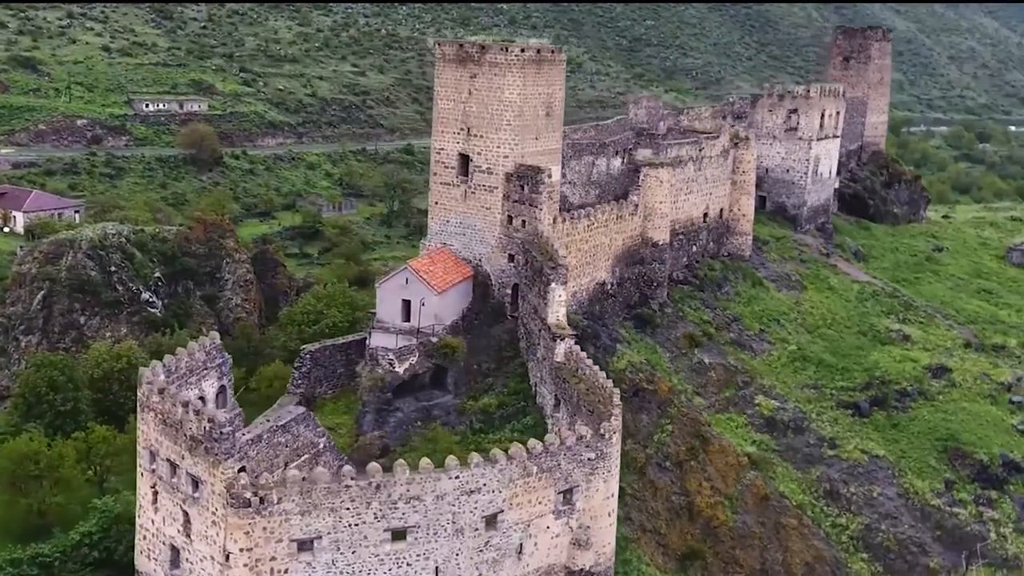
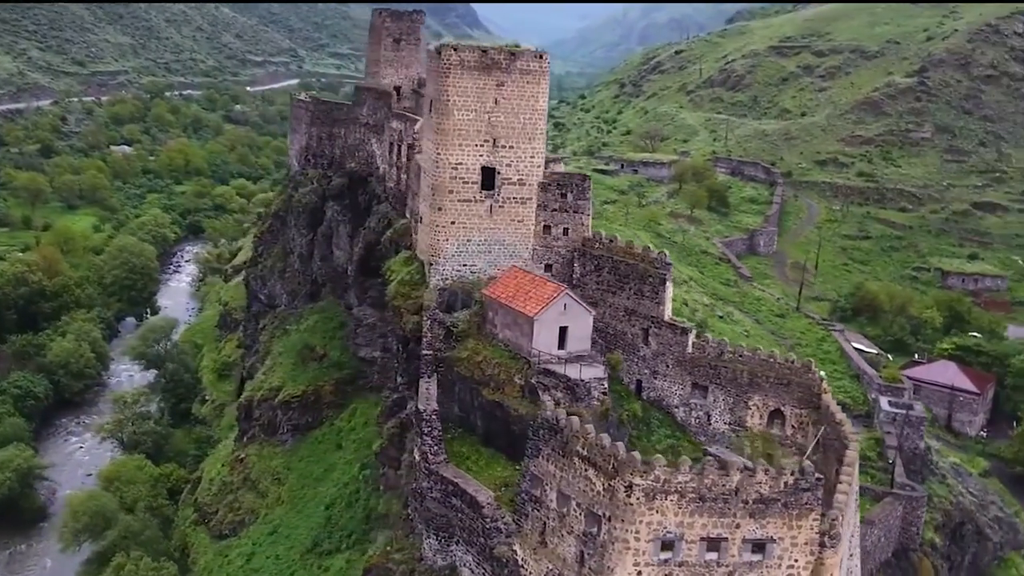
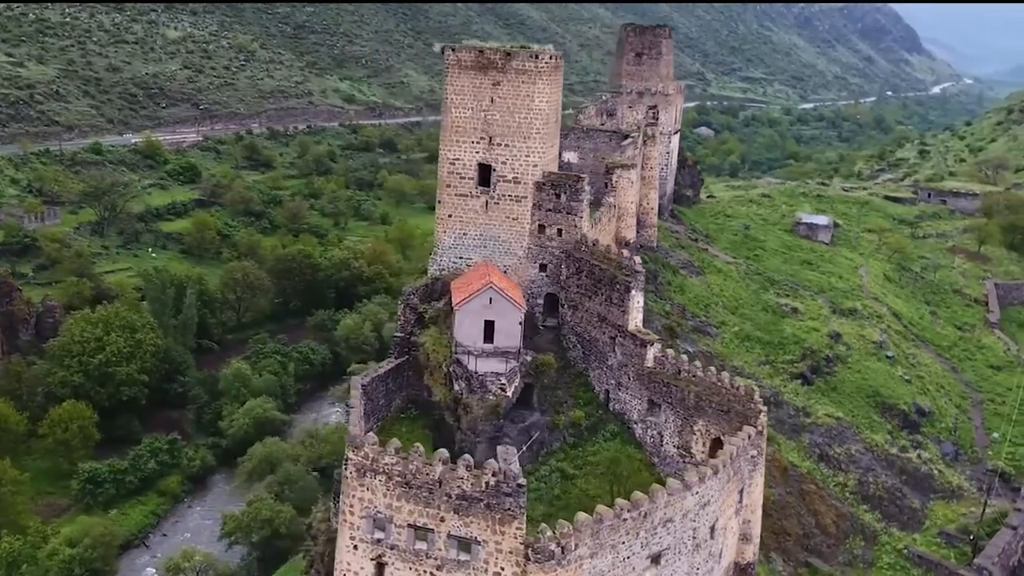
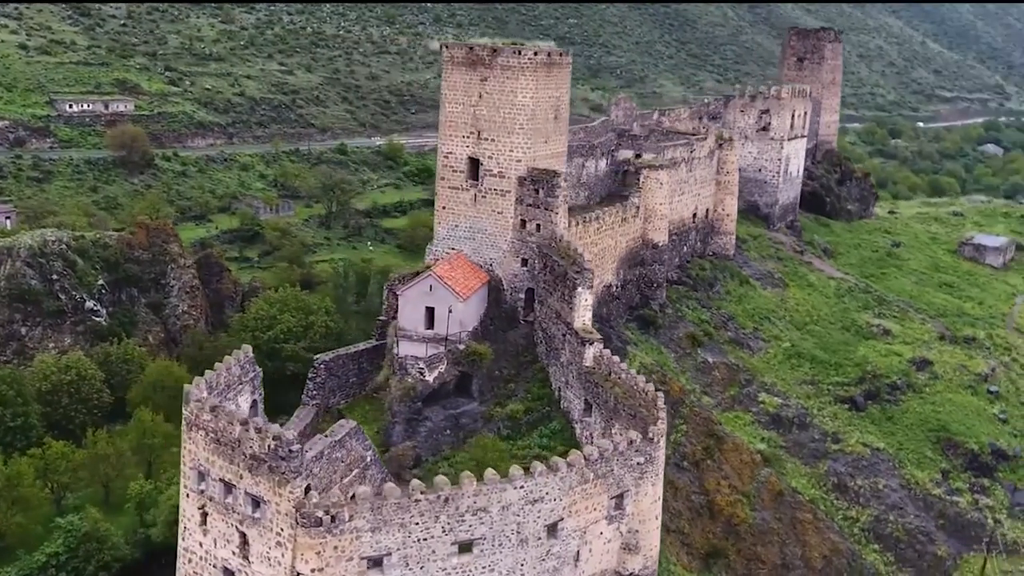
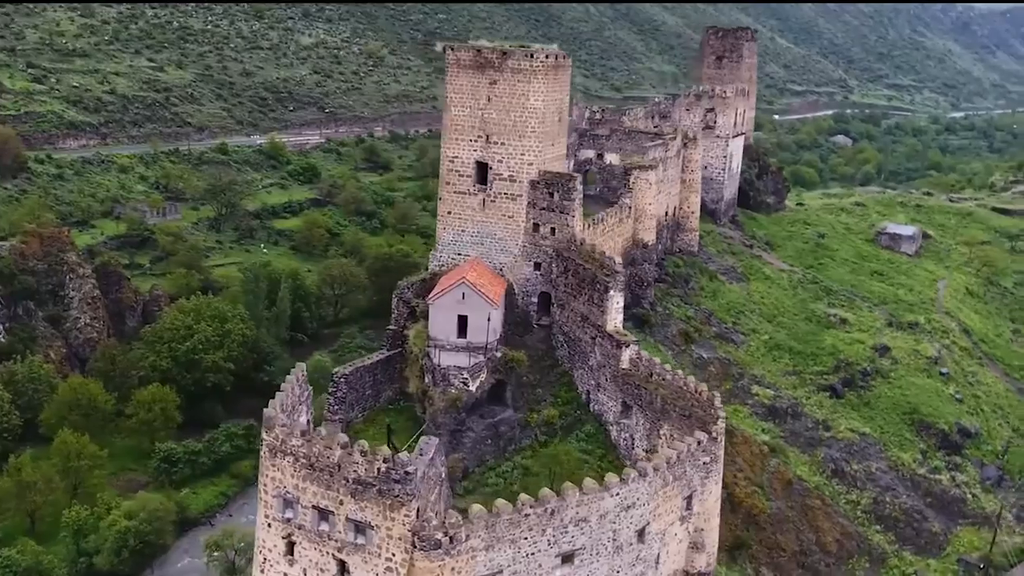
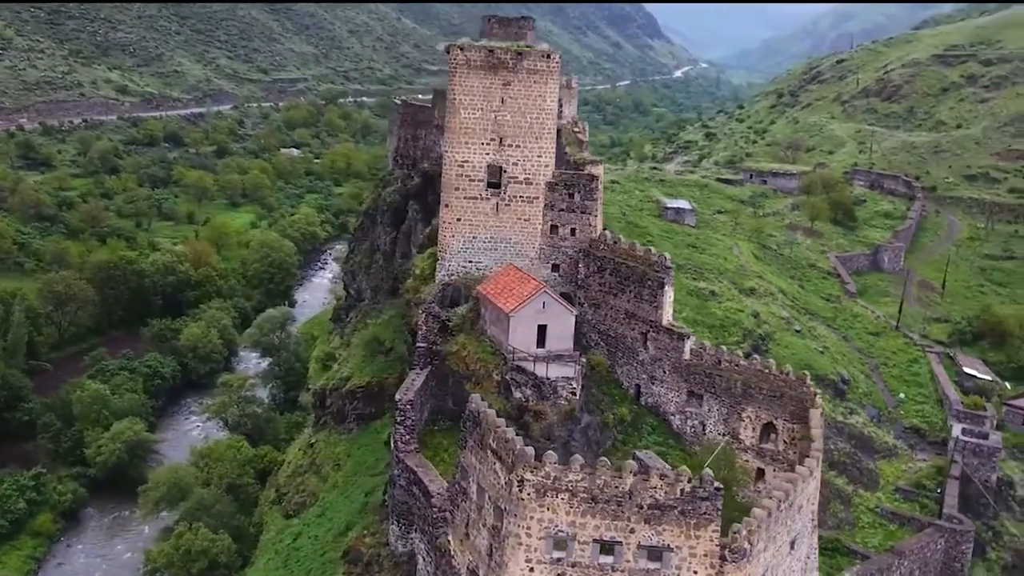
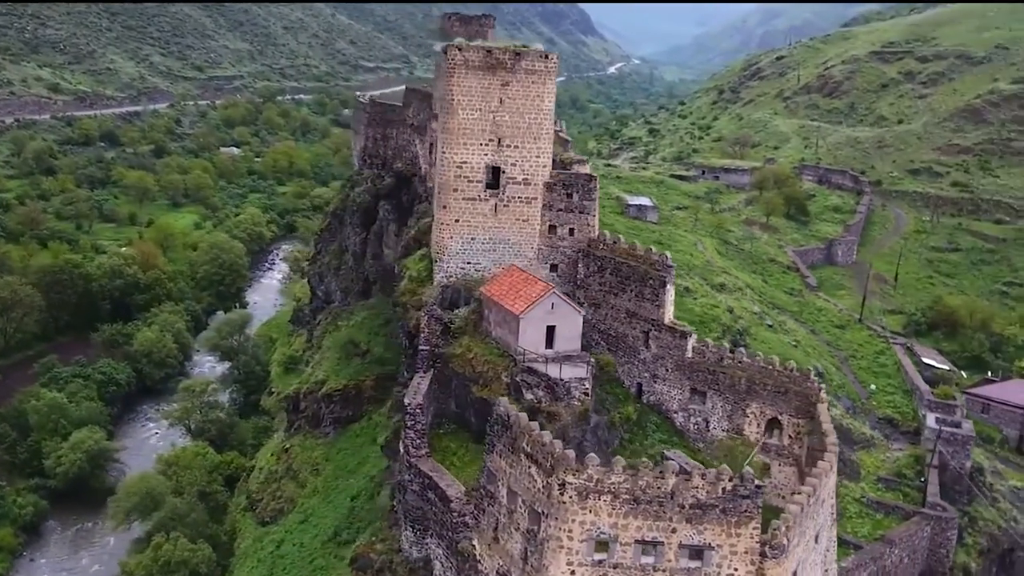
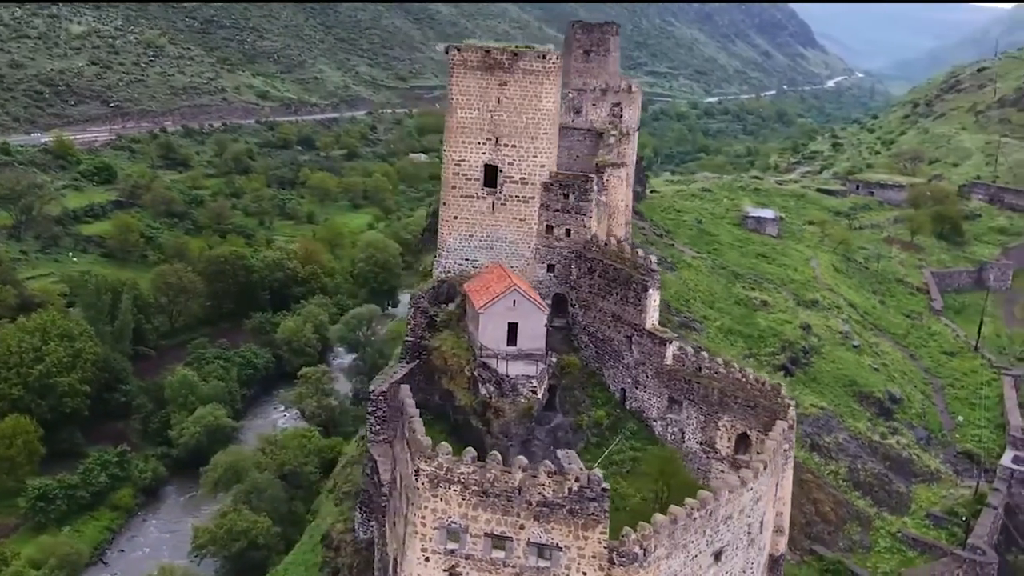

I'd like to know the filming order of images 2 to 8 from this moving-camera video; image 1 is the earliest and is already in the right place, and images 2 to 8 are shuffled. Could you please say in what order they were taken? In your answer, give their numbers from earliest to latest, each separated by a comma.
4, 5, 3, 8, 6, 7, 2
